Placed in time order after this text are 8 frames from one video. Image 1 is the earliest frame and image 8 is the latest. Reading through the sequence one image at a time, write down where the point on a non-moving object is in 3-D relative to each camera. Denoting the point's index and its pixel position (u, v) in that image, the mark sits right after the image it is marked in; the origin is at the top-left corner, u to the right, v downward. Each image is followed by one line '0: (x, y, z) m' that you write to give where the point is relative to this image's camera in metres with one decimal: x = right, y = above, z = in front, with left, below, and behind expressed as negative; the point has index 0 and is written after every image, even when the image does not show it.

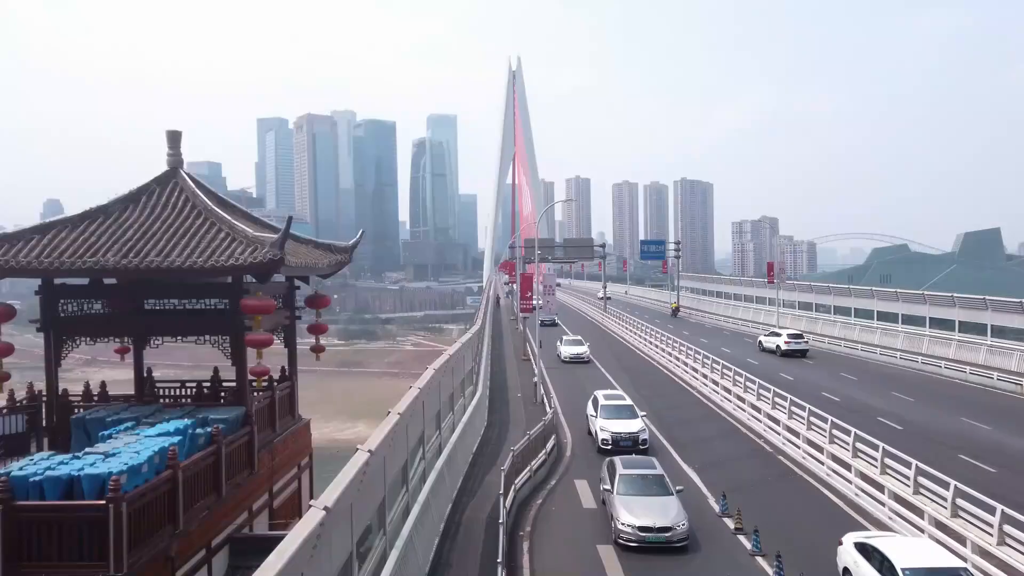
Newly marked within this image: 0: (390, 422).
0: (-1.6, -1.7, +9.5) m
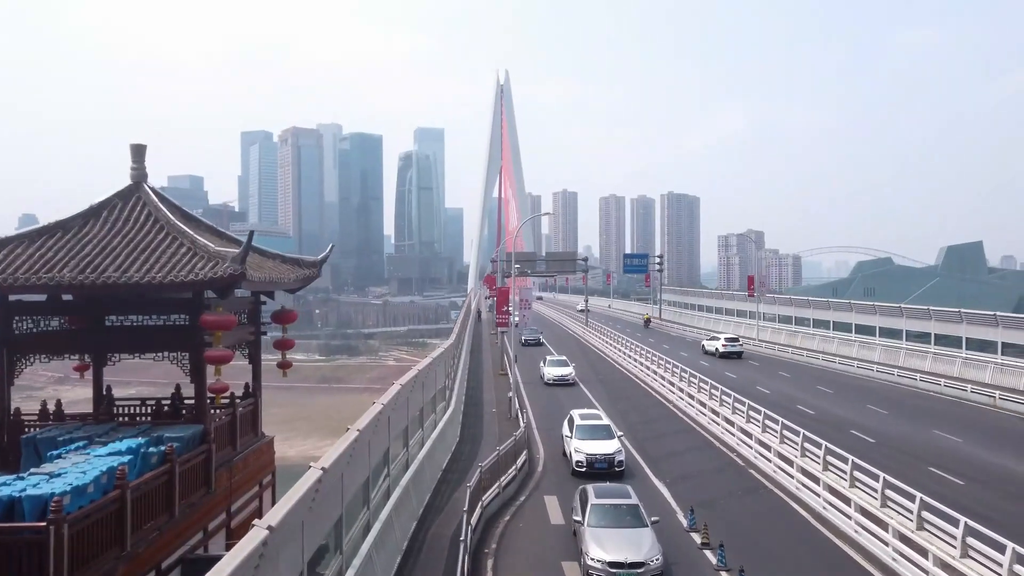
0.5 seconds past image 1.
0: (-2.1, -1.9, +9.5) m
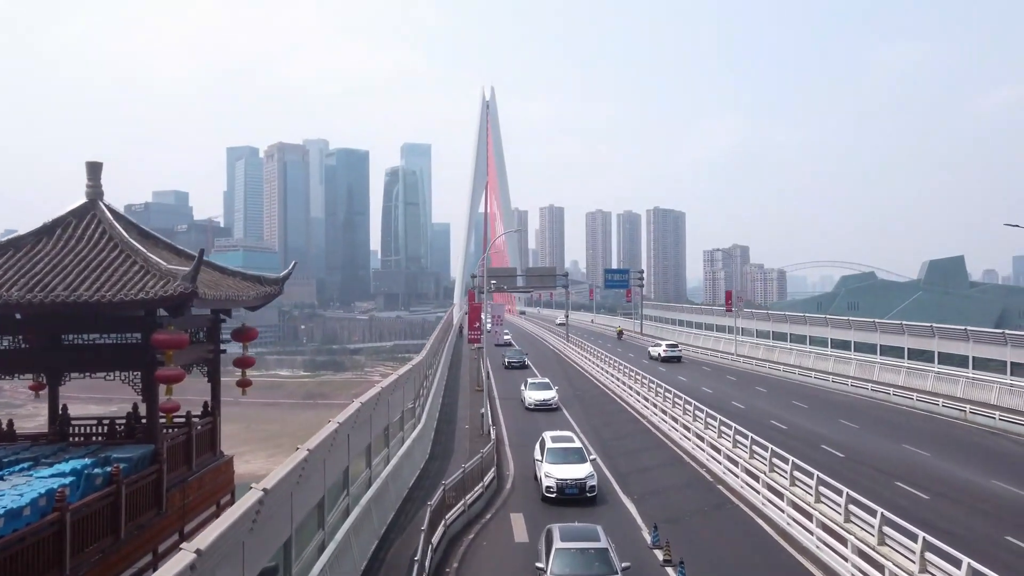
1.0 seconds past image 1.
0: (-2.7, -2.1, +9.4) m
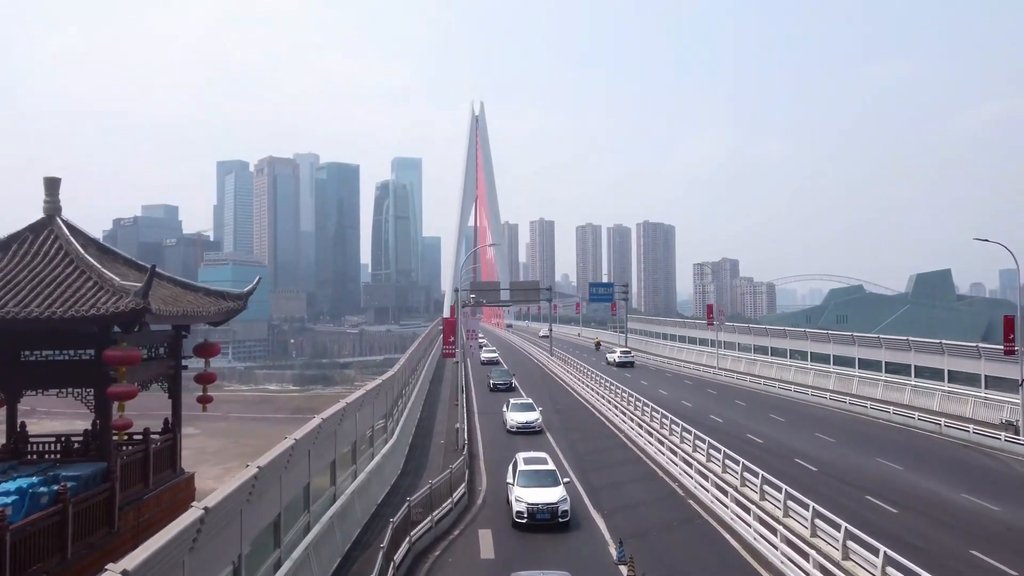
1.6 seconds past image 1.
0: (-3.3, -2.3, +9.3) m
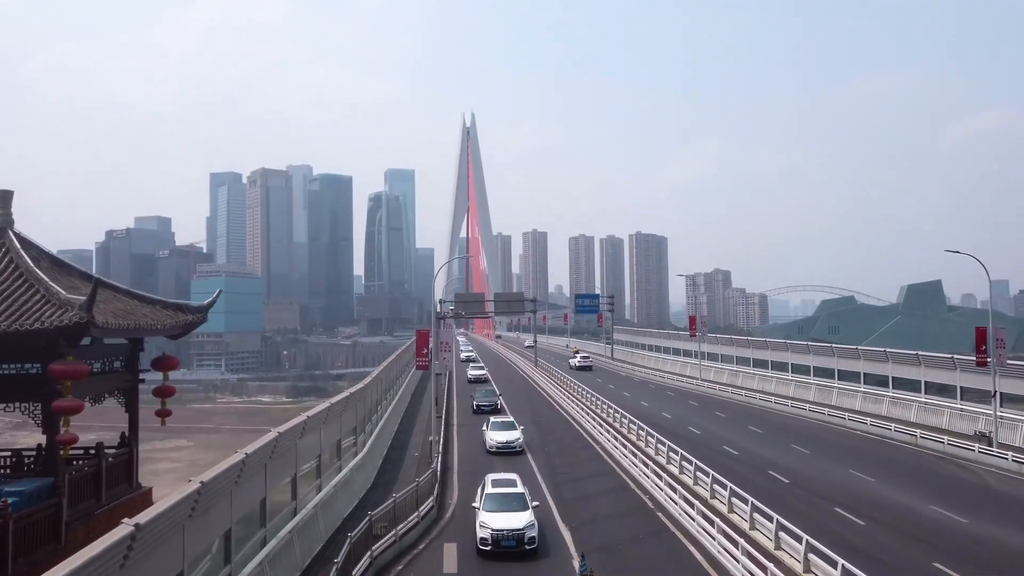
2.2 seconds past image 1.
0: (-4.0, -2.5, +9.2) m
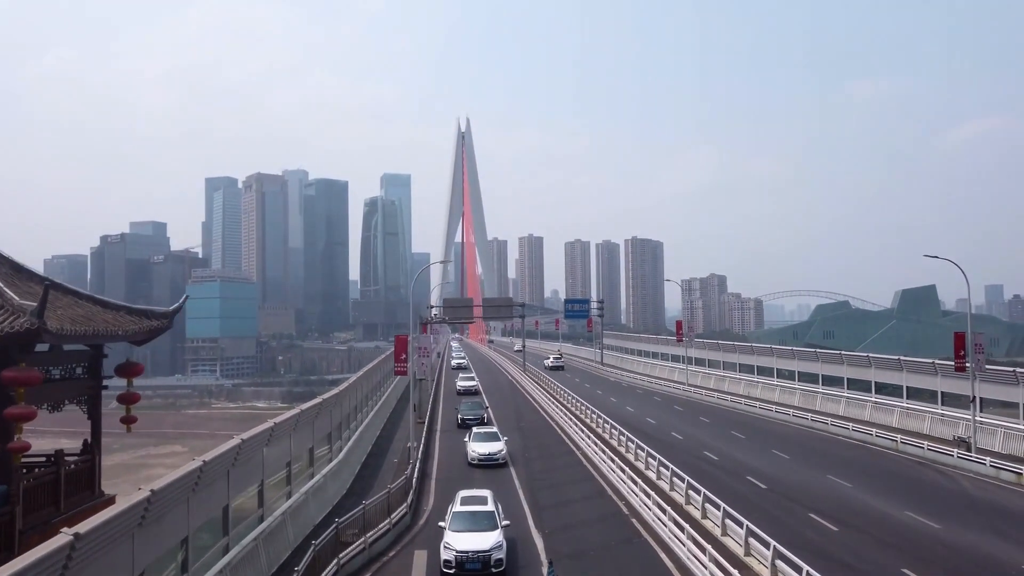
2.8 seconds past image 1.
0: (-4.6, -2.6, +9.2) m
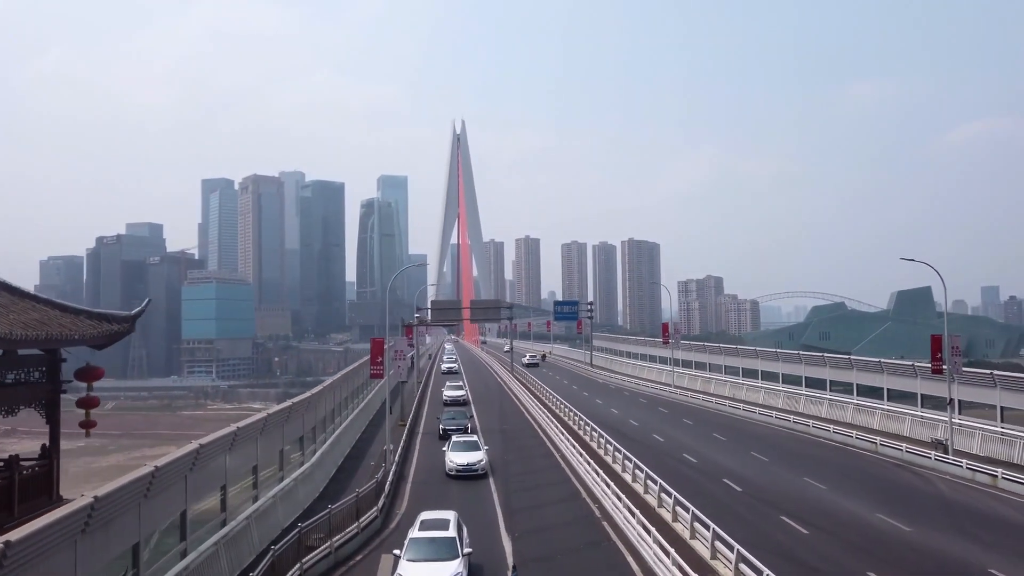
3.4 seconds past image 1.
0: (-5.2, -2.6, +9.1) m
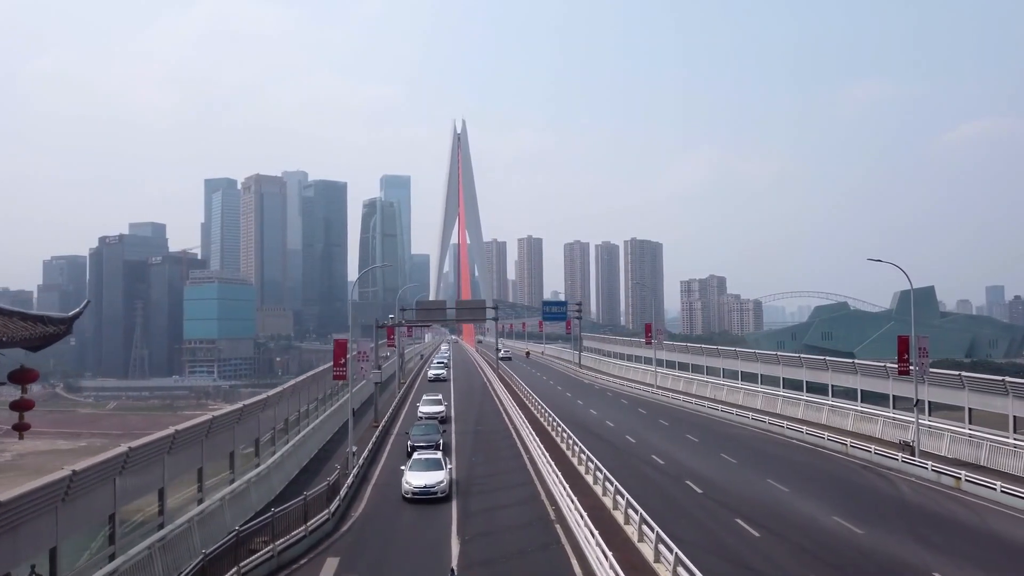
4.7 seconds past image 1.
0: (-6.4, -2.6, +9.1) m
